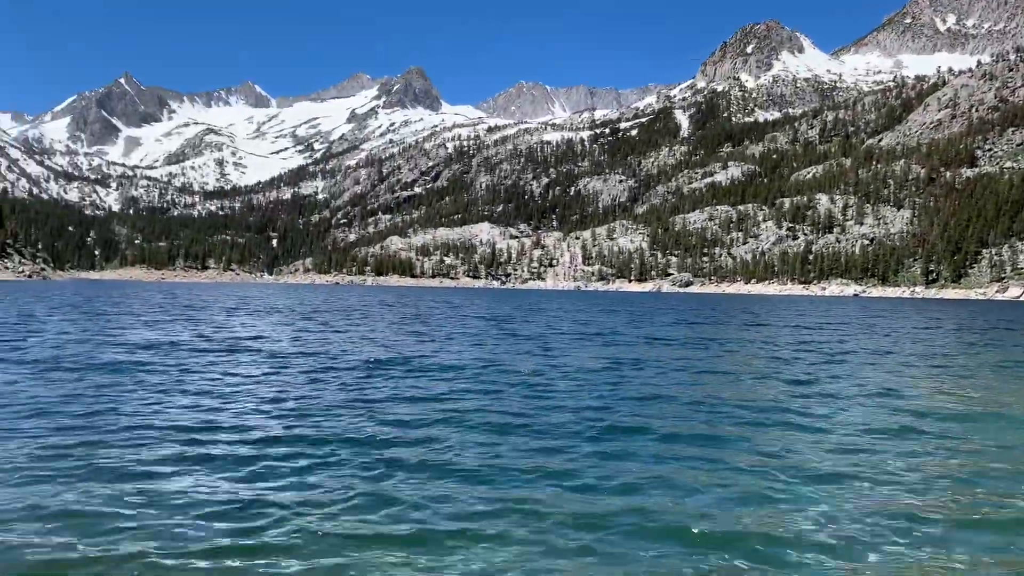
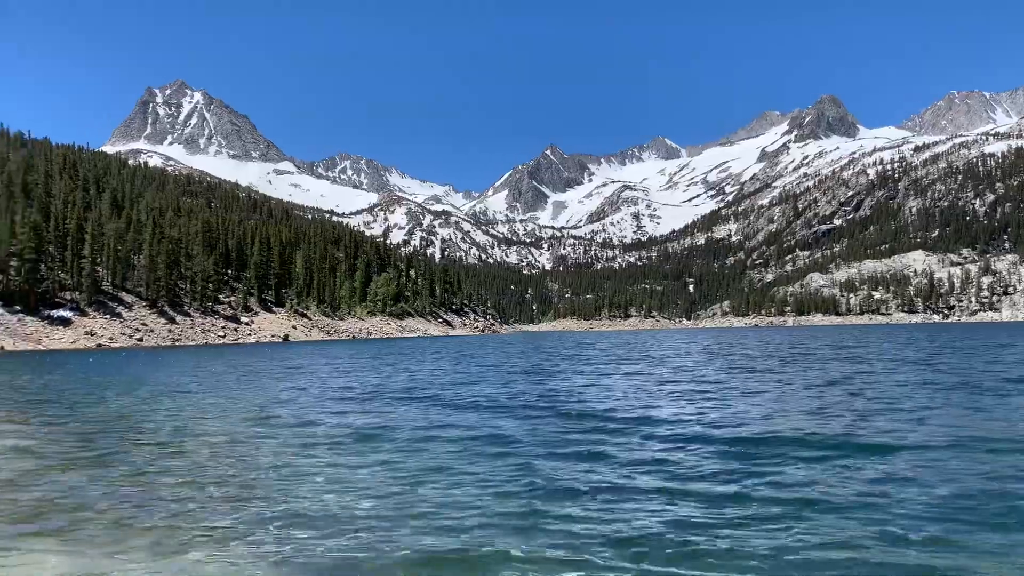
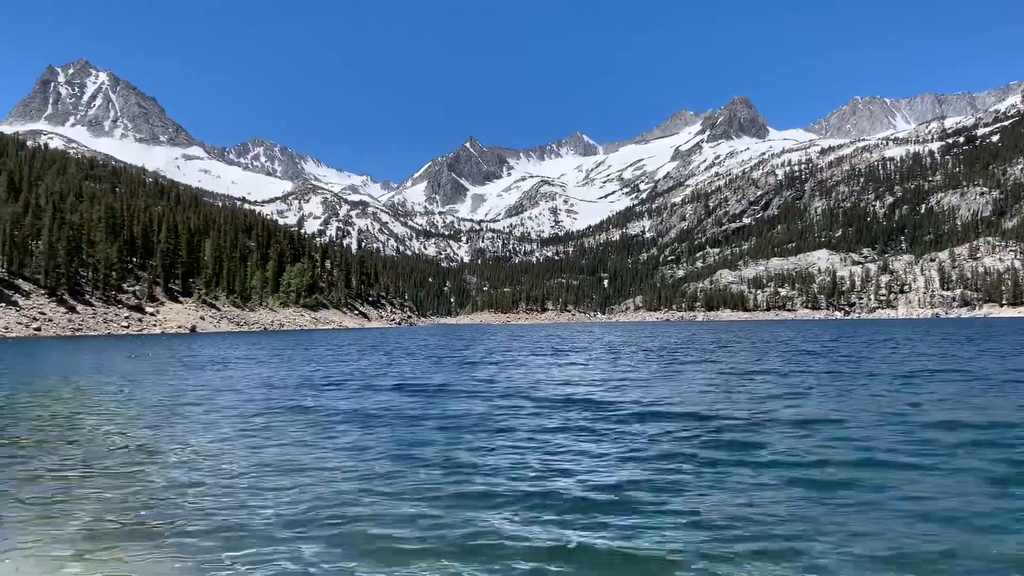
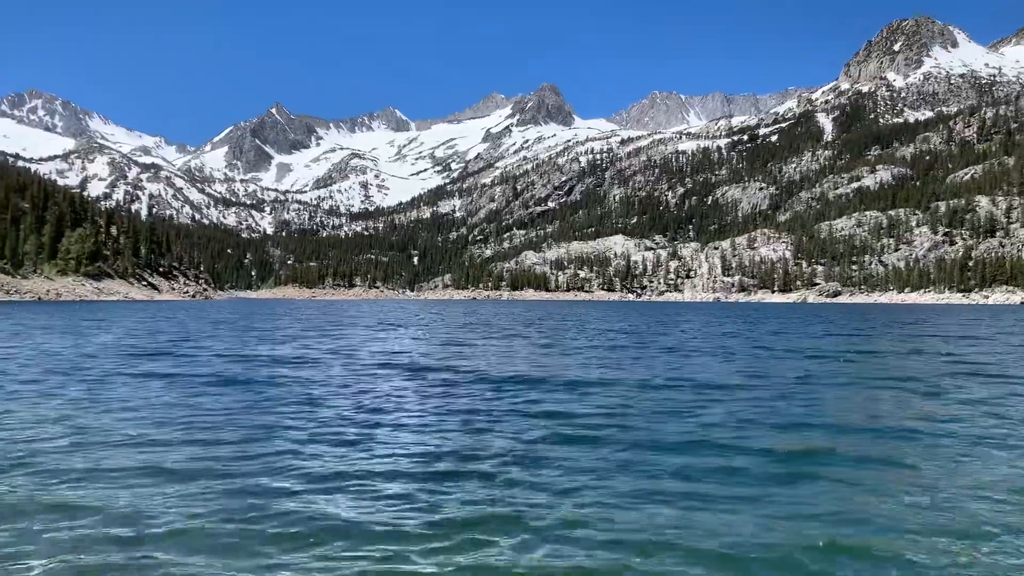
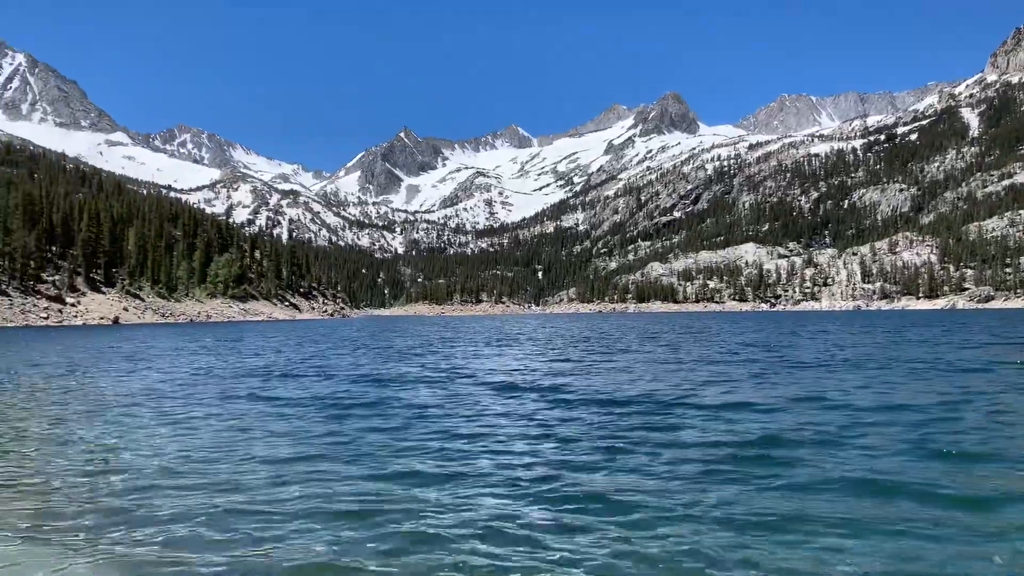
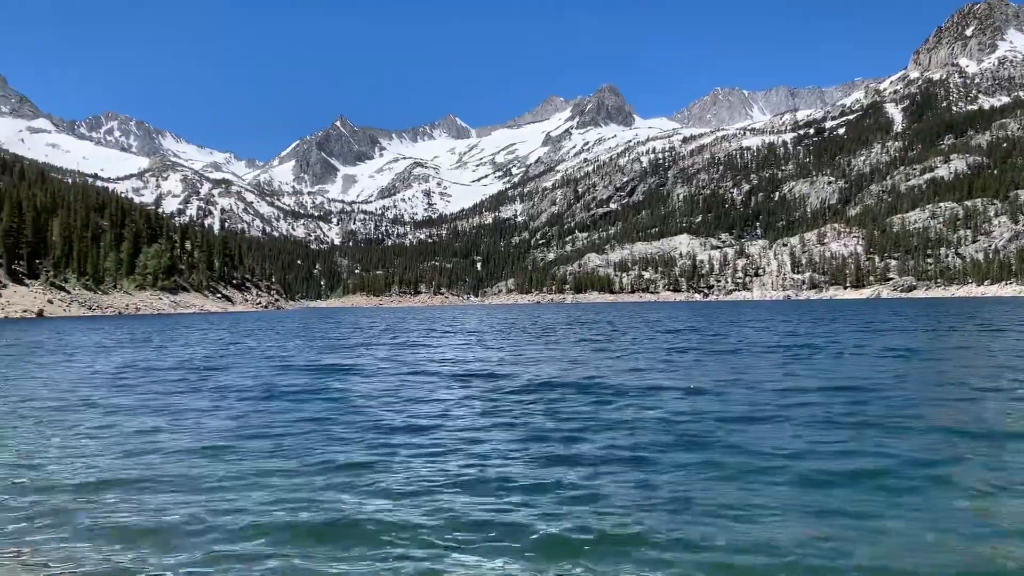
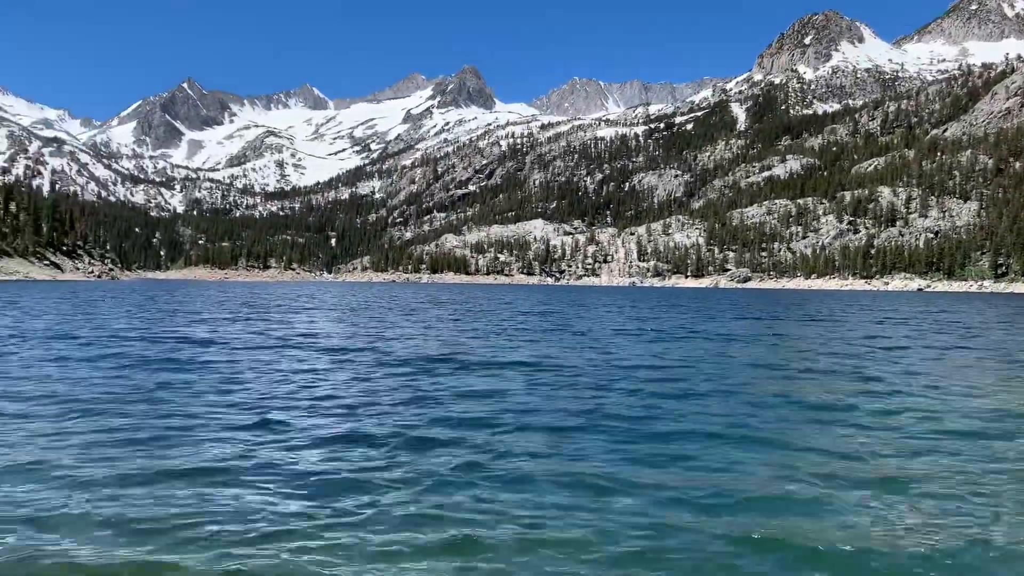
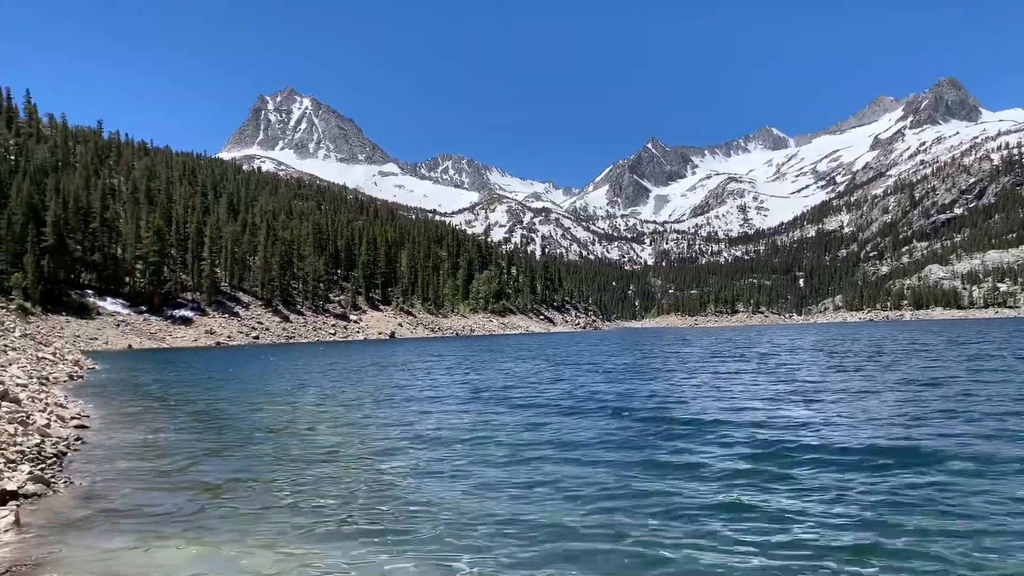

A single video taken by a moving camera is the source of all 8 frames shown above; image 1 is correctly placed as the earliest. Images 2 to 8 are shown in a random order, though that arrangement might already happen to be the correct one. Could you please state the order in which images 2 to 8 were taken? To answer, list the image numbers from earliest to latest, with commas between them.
7, 4, 6, 5, 3, 2, 8
